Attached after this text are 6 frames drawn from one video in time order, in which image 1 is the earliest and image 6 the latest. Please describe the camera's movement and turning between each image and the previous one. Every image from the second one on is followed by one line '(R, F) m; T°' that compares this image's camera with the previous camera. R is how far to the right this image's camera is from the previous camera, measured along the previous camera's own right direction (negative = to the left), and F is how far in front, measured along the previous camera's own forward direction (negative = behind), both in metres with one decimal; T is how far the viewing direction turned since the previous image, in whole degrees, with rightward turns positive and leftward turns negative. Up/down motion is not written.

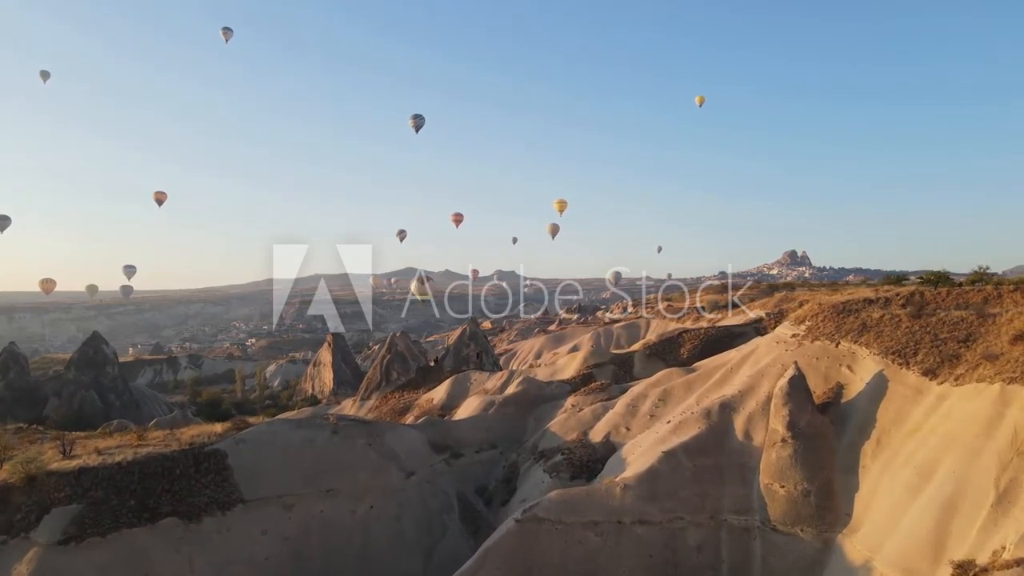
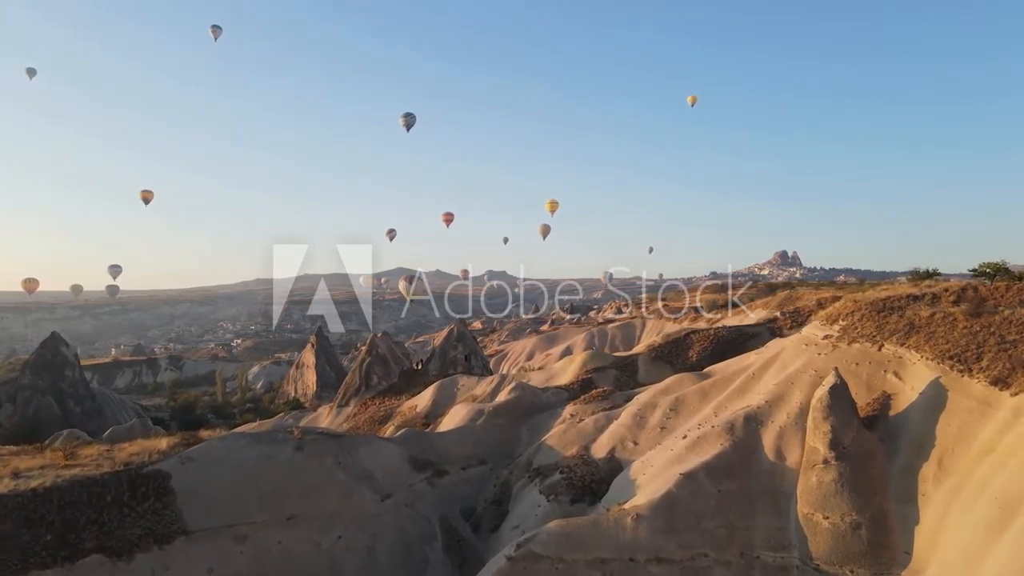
(0.0, +2.3) m; +1°
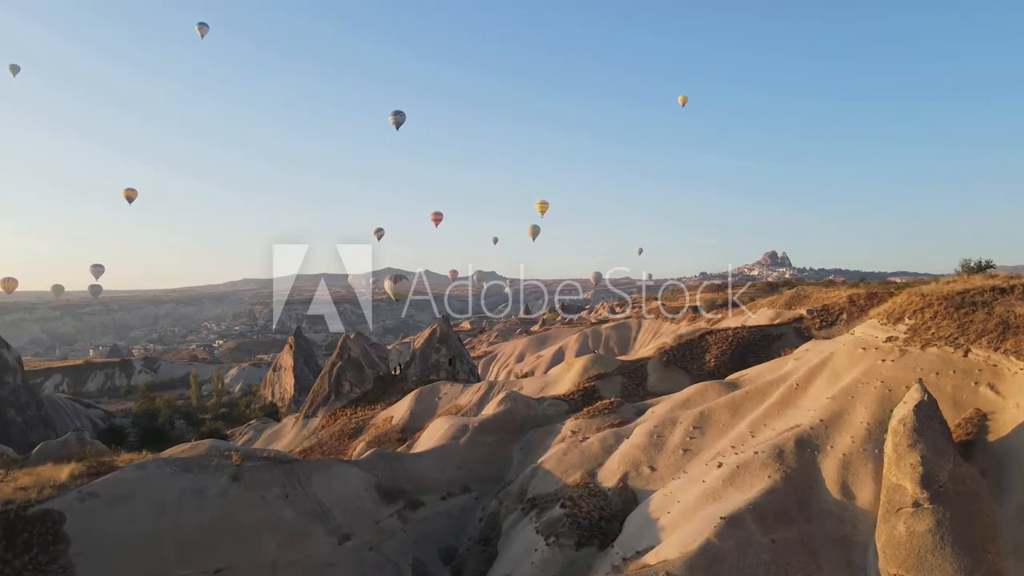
(0.0, +3.0) m; +1°
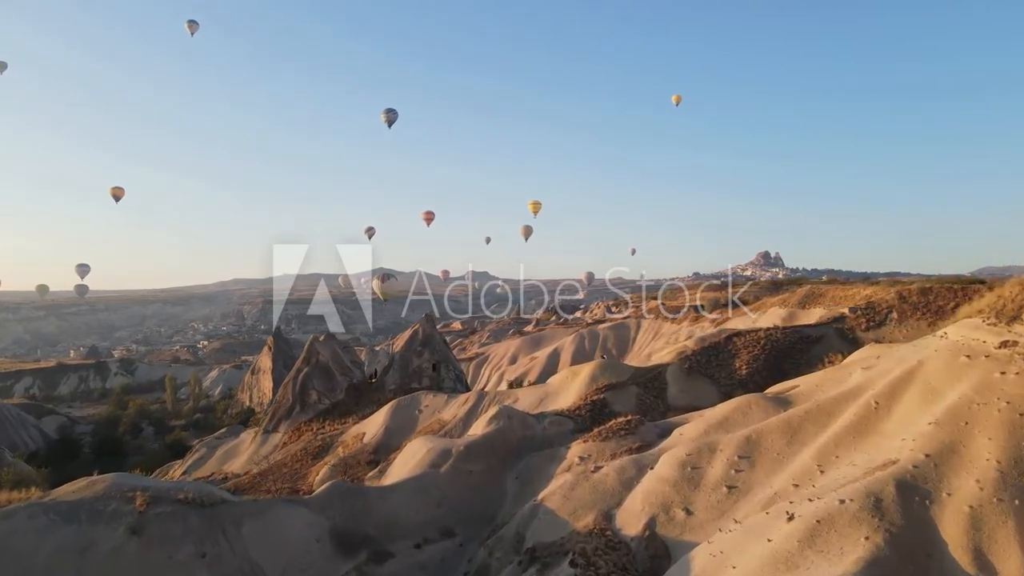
(0.0, +3.1) m; +1°
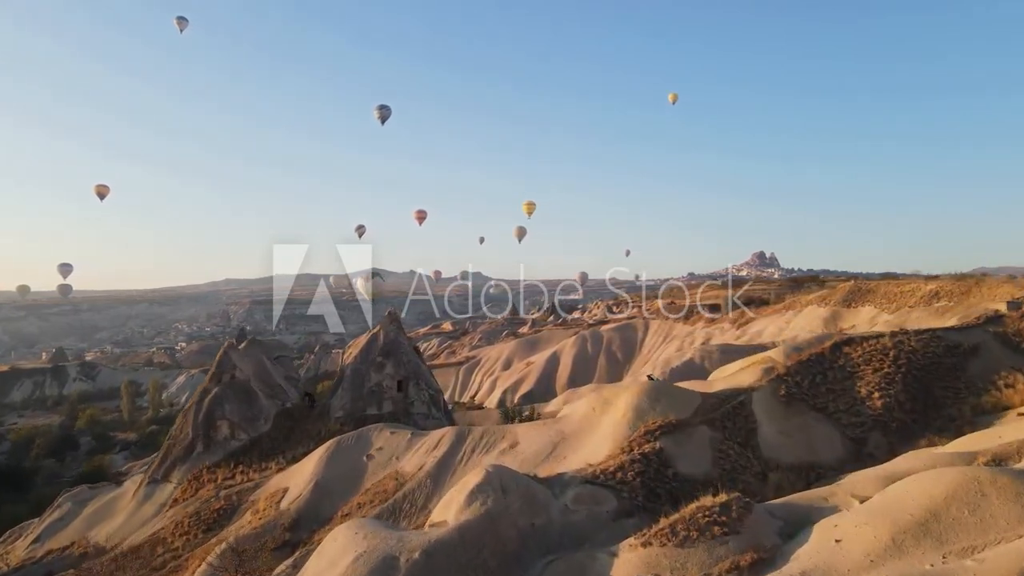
(0.0, +6.0) m; +1°
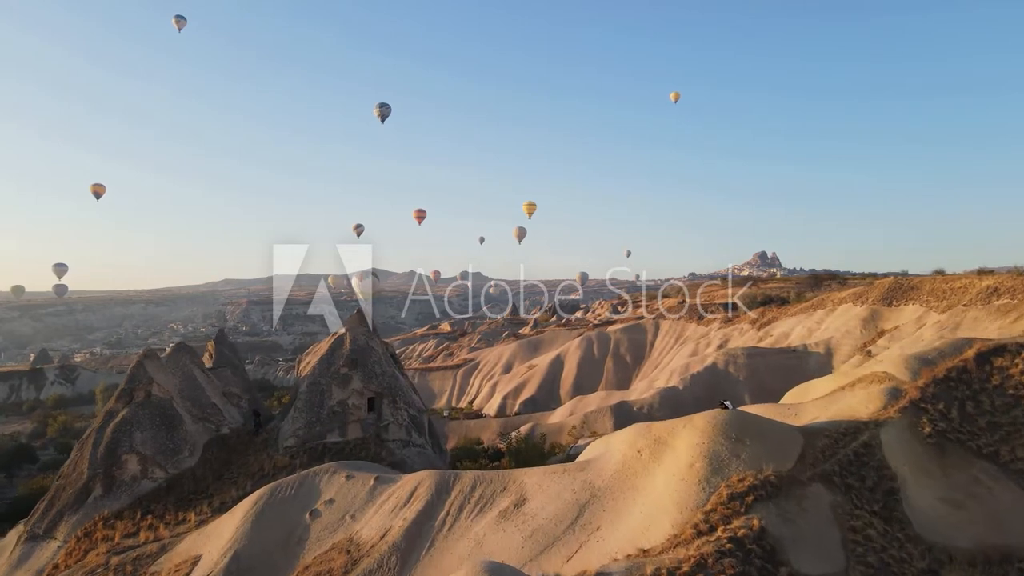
(-0.1, +3.5) m; 0°
